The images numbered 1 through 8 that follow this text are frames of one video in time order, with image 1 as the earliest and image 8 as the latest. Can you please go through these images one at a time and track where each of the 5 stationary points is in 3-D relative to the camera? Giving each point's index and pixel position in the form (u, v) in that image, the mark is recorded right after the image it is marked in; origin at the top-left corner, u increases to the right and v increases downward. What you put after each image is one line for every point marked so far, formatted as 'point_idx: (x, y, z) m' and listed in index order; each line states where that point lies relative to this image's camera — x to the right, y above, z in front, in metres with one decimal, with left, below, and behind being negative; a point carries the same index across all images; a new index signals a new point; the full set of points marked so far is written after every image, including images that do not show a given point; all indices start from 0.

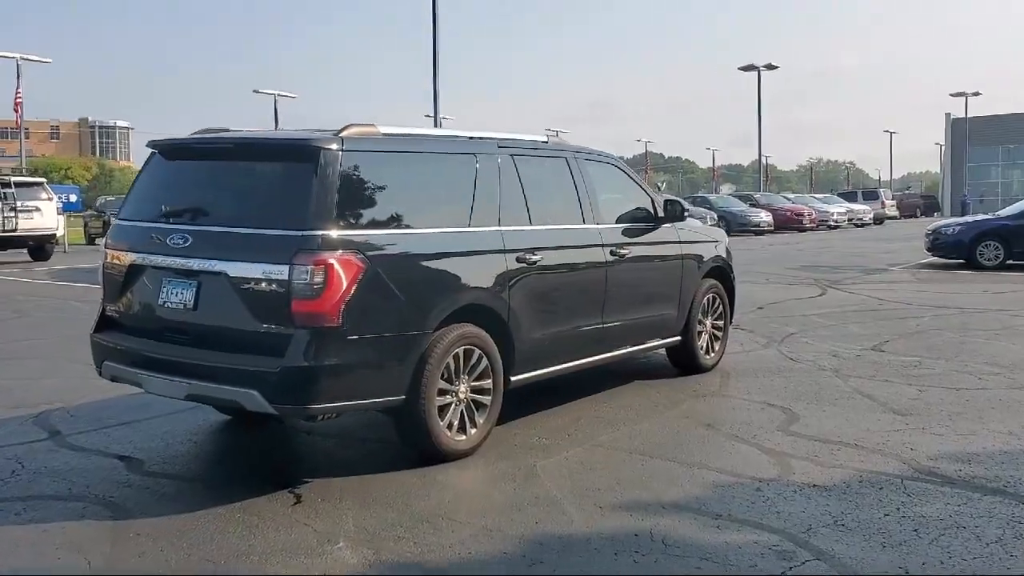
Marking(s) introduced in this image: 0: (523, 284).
0: (+0.1, 0.0, +5.8) m
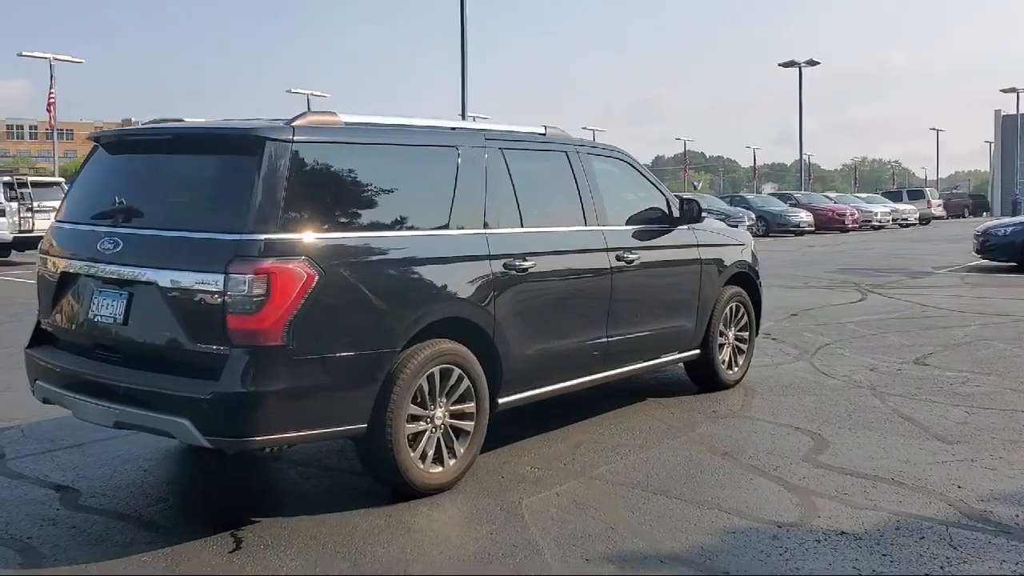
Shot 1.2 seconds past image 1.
0: (0.0, 0.0, +5.2) m
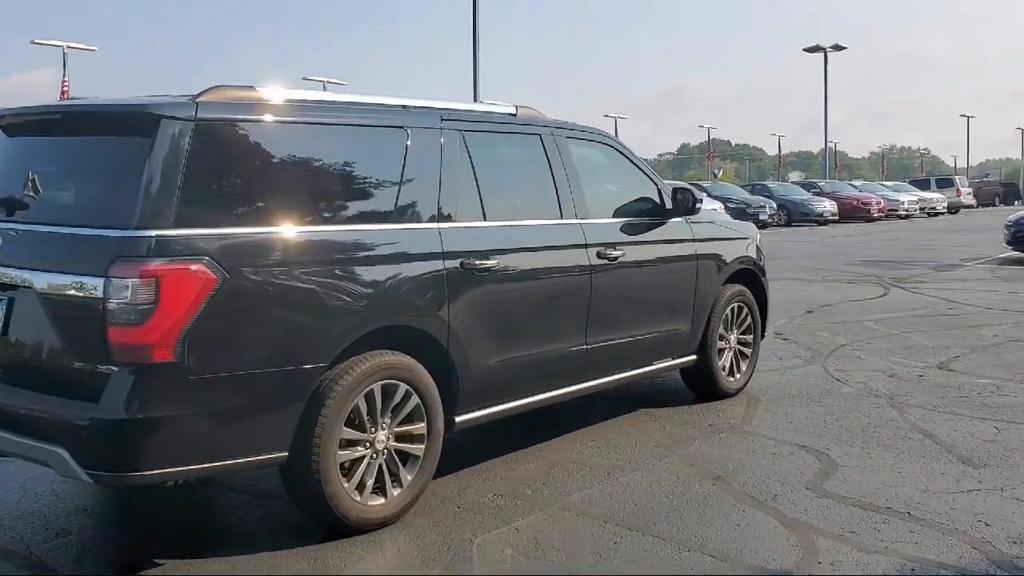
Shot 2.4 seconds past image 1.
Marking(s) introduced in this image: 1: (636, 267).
0: (-0.2, 0.0, +4.5) m
1: (+0.7, +0.1, +5.6) m
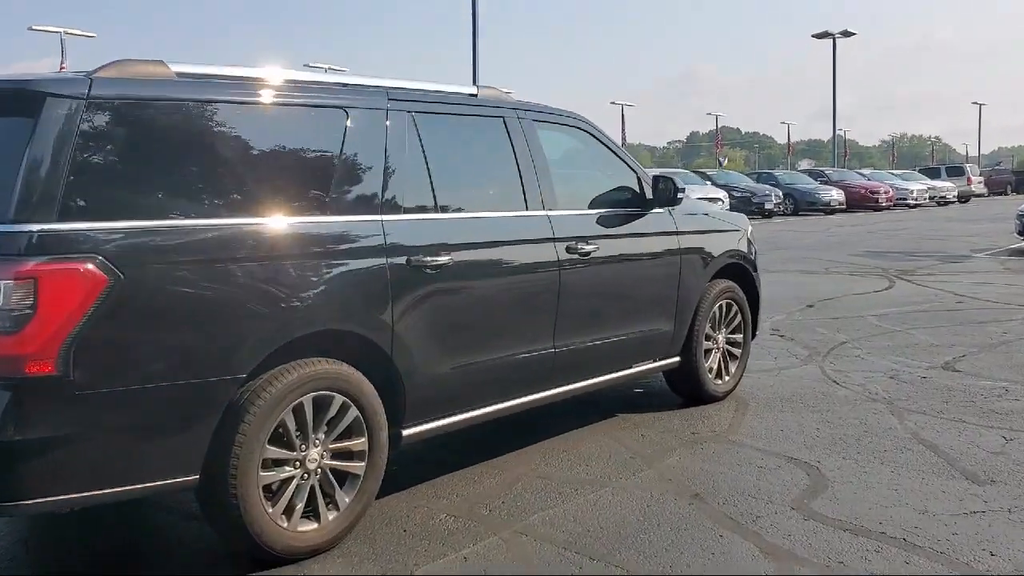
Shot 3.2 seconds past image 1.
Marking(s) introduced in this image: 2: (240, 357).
0: (-0.4, 0.0, +4.1) m
1: (+0.5, +0.1, +5.2) m
2: (-0.9, -0.2, +3.5) m
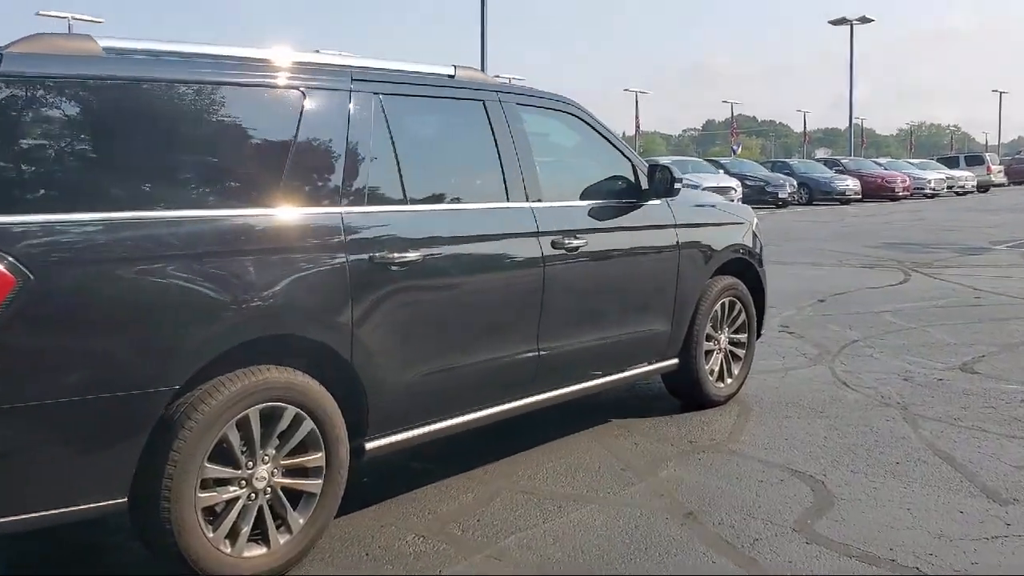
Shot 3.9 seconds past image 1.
0: (-0.5, 0.0, +3.7) m
1: (+0.4, +0.1, +4.8) m
2: (-1.0, -0.2, +3.1) m
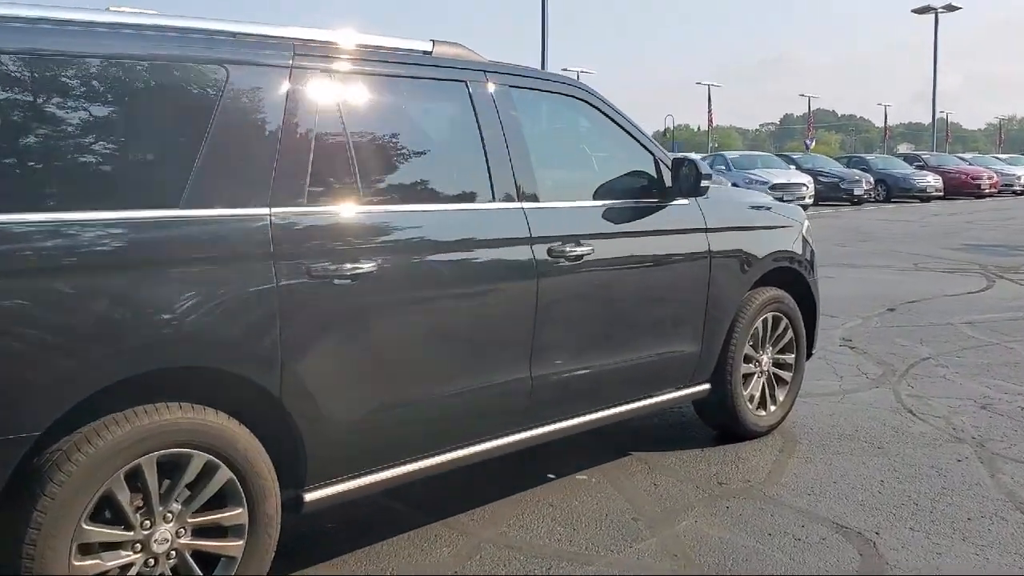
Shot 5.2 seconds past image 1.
0: (-0.6, -0.1, +3.1) m
1: (+0.4, +0.1, +4.1) m
2: (-1.2, -0.3, +2.5) m
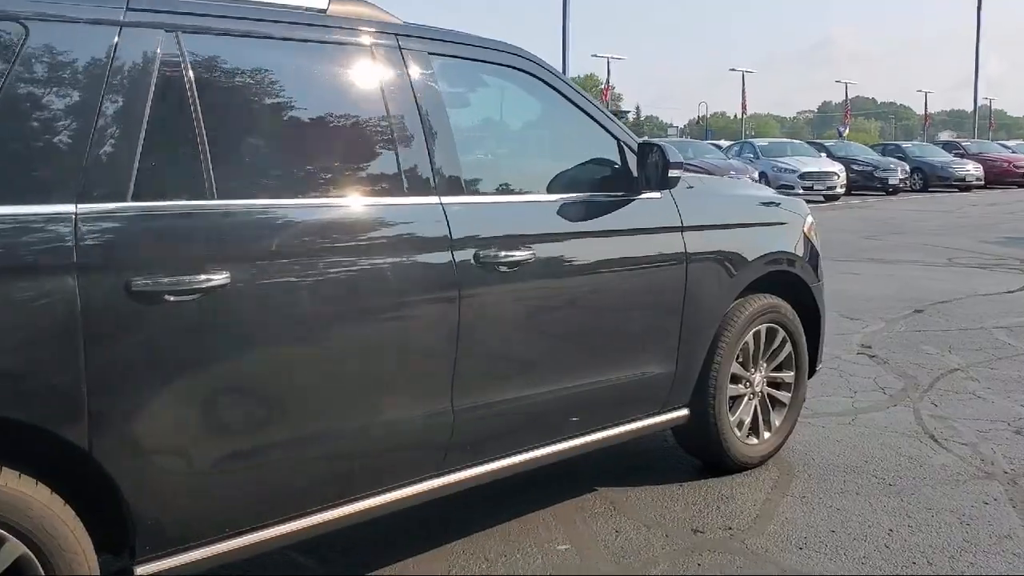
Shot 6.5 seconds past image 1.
0: (-0.8, -0.1, +2.4) m
1: (+0.2, 0.0, +3.4) m
2: (-1.5, -0.3, +1.9) m
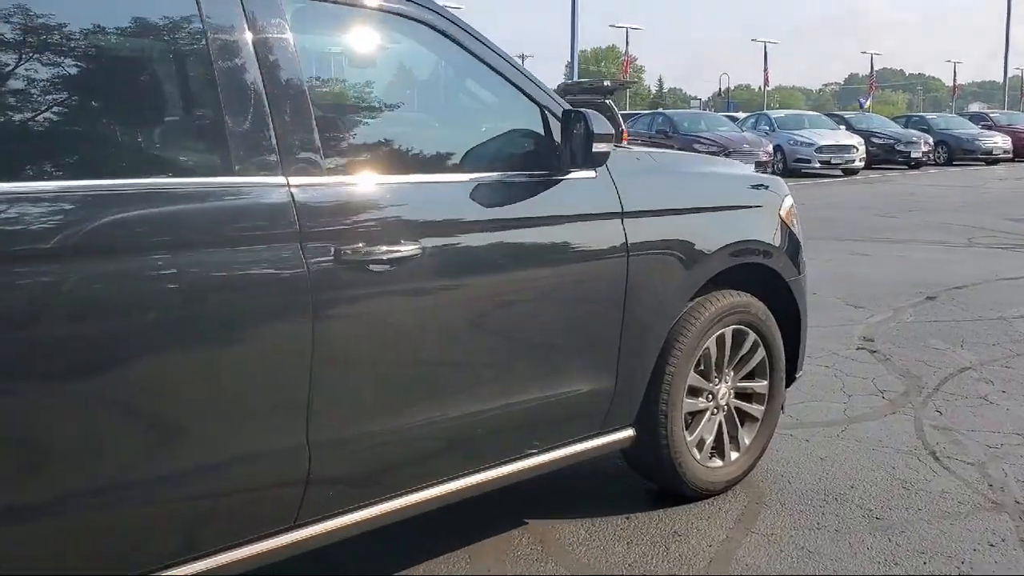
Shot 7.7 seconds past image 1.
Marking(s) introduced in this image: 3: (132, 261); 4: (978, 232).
0: (-1.2, -0.2, +1.8) m
1: (-0.1, 0.0, +2.7) m
2: (-1.8, -0.4, +1.3) m
3: (-0.8, +0.1, +2.1) m
4: (+5.0, +0.6, +10.6) m
